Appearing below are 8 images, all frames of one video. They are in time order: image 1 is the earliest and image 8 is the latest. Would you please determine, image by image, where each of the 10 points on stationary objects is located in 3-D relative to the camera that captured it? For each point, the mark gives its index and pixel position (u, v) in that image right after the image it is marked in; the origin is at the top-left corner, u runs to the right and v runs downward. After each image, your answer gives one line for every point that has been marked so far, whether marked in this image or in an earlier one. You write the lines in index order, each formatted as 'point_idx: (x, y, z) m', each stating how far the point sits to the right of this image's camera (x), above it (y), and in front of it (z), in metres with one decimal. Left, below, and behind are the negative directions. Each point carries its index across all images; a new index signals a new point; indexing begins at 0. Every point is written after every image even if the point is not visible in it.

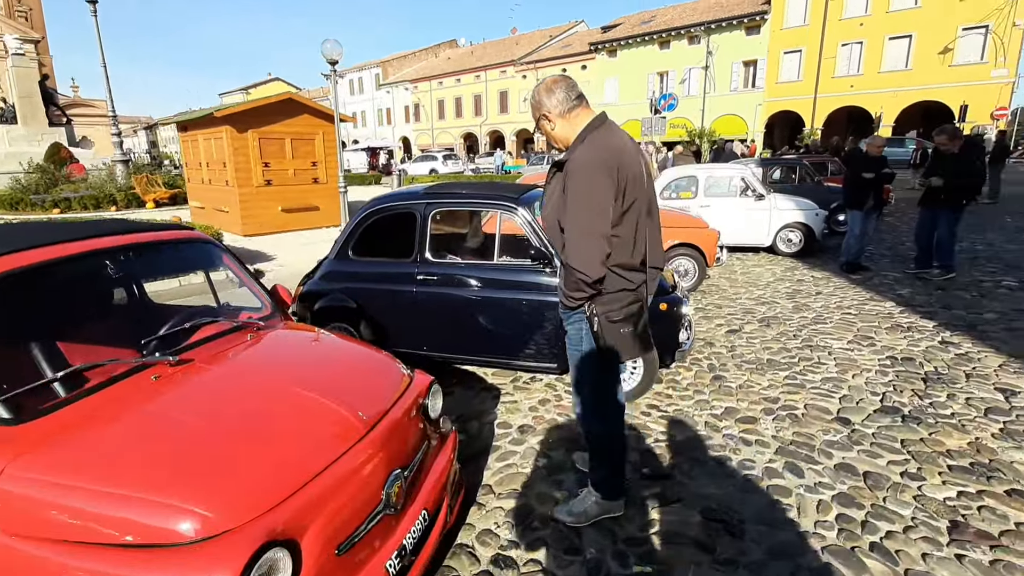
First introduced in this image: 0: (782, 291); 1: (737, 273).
0: (+3.9, -0.1, +7.1) m
1: (+3.8, +0.2, +8.4) m
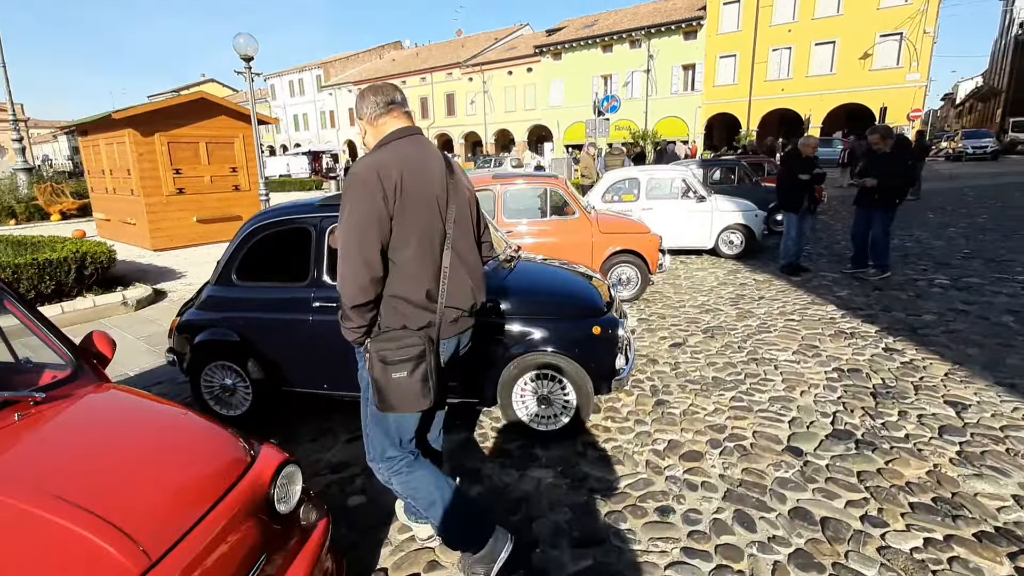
0: (+3.0, -0.1, +6.9) m
1: (+2.7, +0.1, +8.1) m
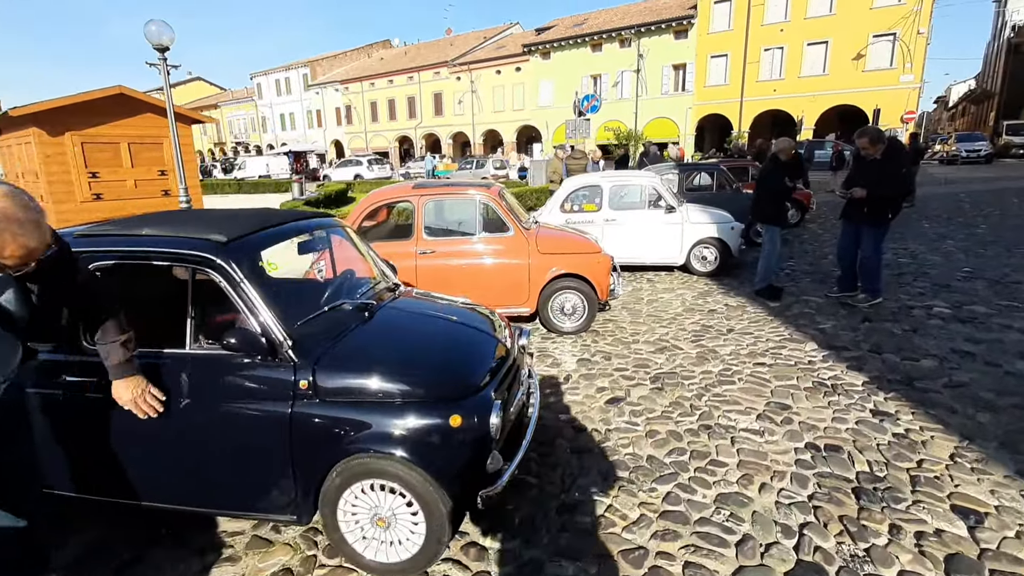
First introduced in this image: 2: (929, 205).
0: (+2.1, -0.5, +5.9) m
1: (+1.8, -0.2, +7.1) m
2: (+13.1, +2.6, +15.6) m
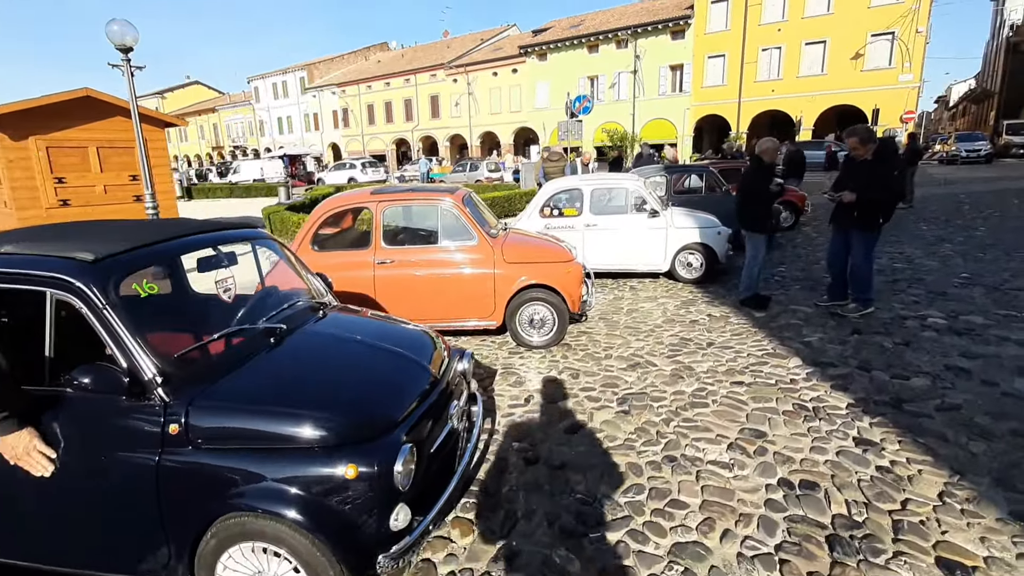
0: (+1.7, -0.6, +5.5) m
1: (+1.5, -0.3, +6.7) m
2: (+12.8, +2.5, +15.2) m
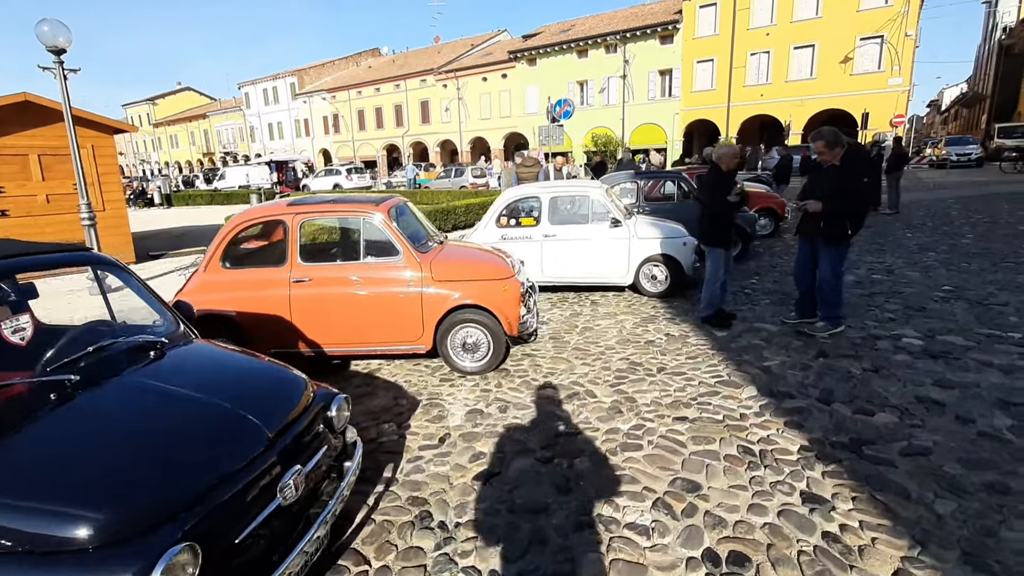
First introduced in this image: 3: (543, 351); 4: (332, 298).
0: (+1.0, -0.8, +5.0) m
1: (+0.8, -0.5, +6.2) m
2: (+12.0, +2.3, +14.8) m
3: (+0.3, -0.7, +5.6) m
4: (-1.8, -0.1, +4.8) m
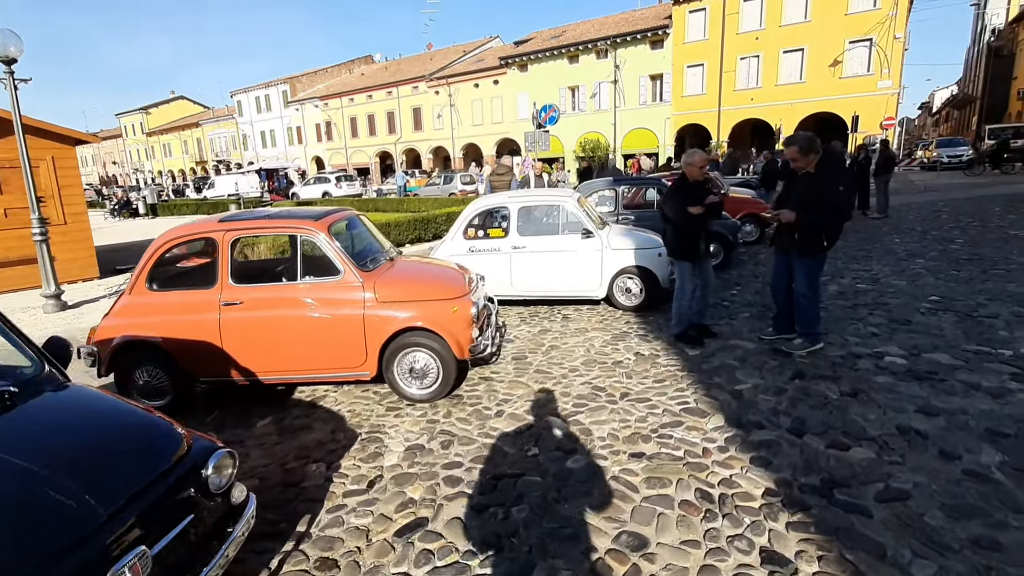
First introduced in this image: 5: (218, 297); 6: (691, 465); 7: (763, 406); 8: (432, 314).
0: (+0.6, -1.0, +4.6) m
1: (+0.3, -0.7, +5.8) m
2: (+11.5, +2.1, +14.5) m
3: (-0.1, -0.9, +5.2) m
4: (-2.2, -0.3, +4.5) m
5: (-2.6, -0.1, +4.5) m
6: (+1.2, -1.2, +3.4) m
7: (+2.1, -1.0, +4.1) m
8: (-0.7, -0.2, +4.5) m
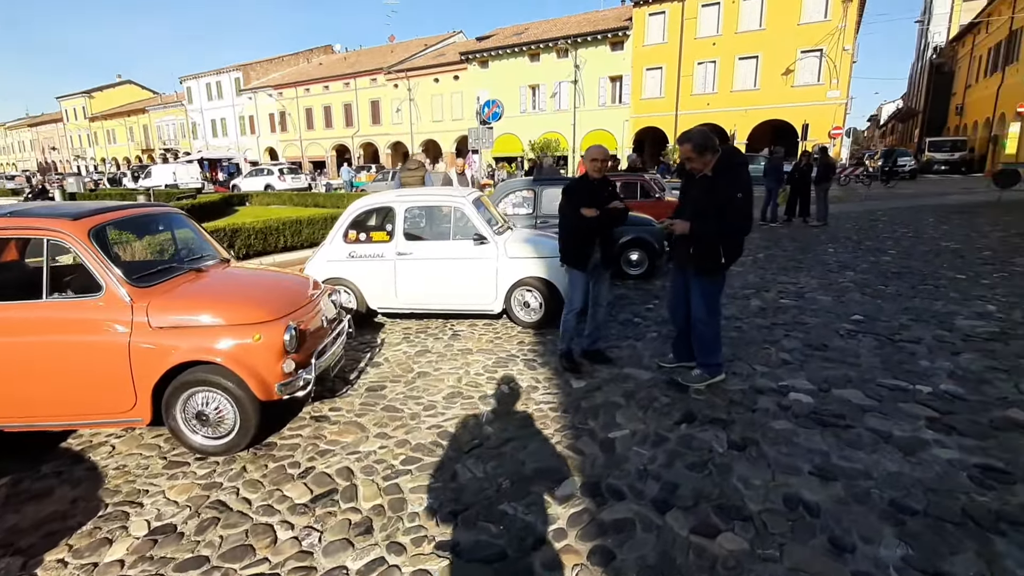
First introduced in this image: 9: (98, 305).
0: (-0.7, -1.1, +3.7) m
1: (-1.0, -0.9, +4.9) m
2: (+9.5, +1.8, +14.3) m
3: (-1.4, -1.1, +4.2) m
4: (-3.5, -0.4, +3.4) m
5: (-3.9, -0.2, +3.4) m
6: (0.0, -1.4, +2.5) m
7: (+0.8, -1.2, +3.3) m
8: (-2.0, -0.4, +3.5) m
9: (-2.8, -0.1, +3.5) m
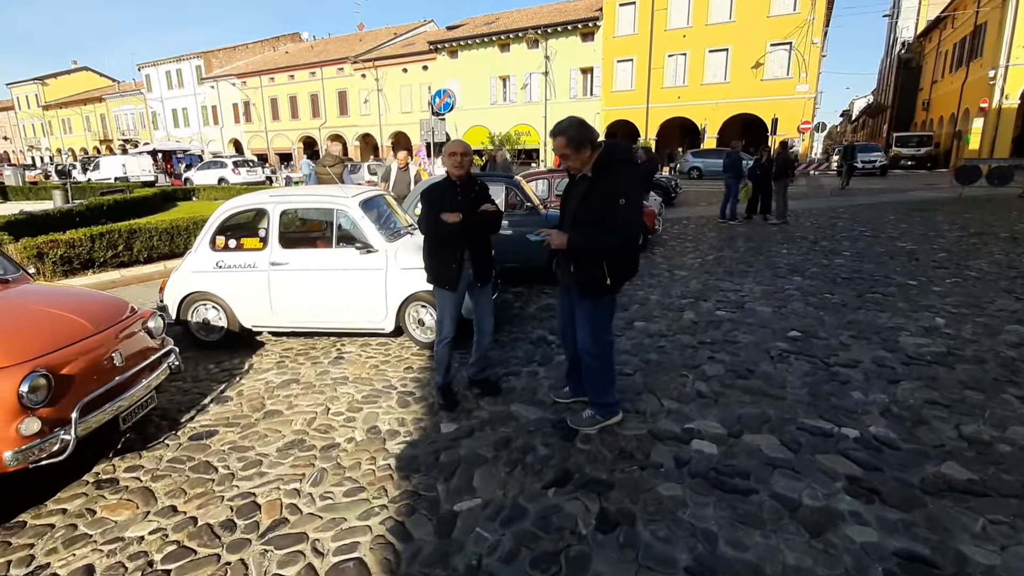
0: (-1.8, -1.3, +2.9) m
1: (-2.1, -1.1, +4.0) m
2: (+8.1, +1.8, +13.8) m
3: (-2.5, -1.2, +3.4) m
4: (-4.5, -0.6, +2.4) m
5: (-4.9, -0.4, +2.4) m
6: (-1.0, -1.6, +1.7) m
7: (-0.2, -1.4, +2.5) m
8: (-3.0, -0.6, +2.6) m
9: (-3.8, -0.3, +2.5) m
